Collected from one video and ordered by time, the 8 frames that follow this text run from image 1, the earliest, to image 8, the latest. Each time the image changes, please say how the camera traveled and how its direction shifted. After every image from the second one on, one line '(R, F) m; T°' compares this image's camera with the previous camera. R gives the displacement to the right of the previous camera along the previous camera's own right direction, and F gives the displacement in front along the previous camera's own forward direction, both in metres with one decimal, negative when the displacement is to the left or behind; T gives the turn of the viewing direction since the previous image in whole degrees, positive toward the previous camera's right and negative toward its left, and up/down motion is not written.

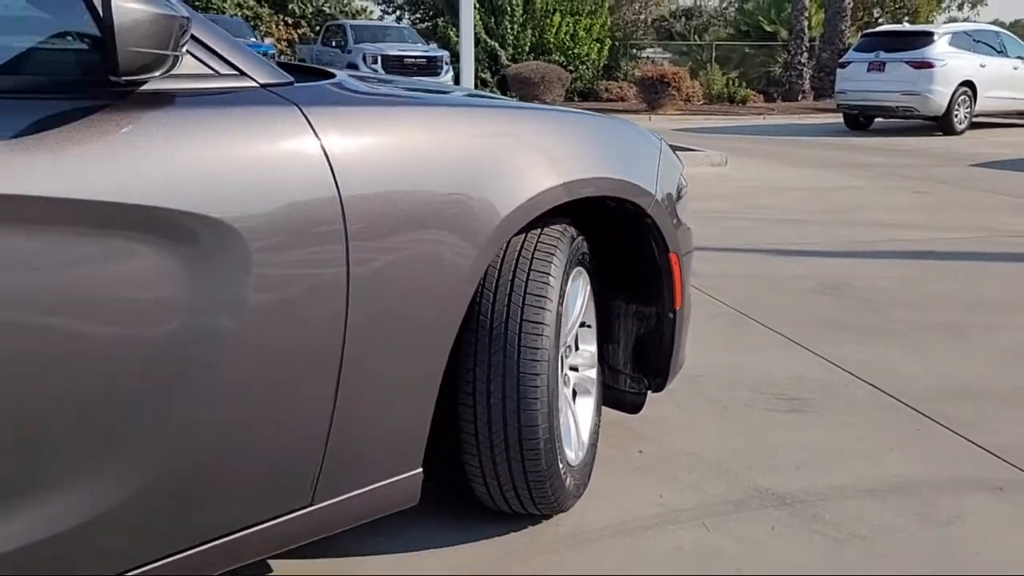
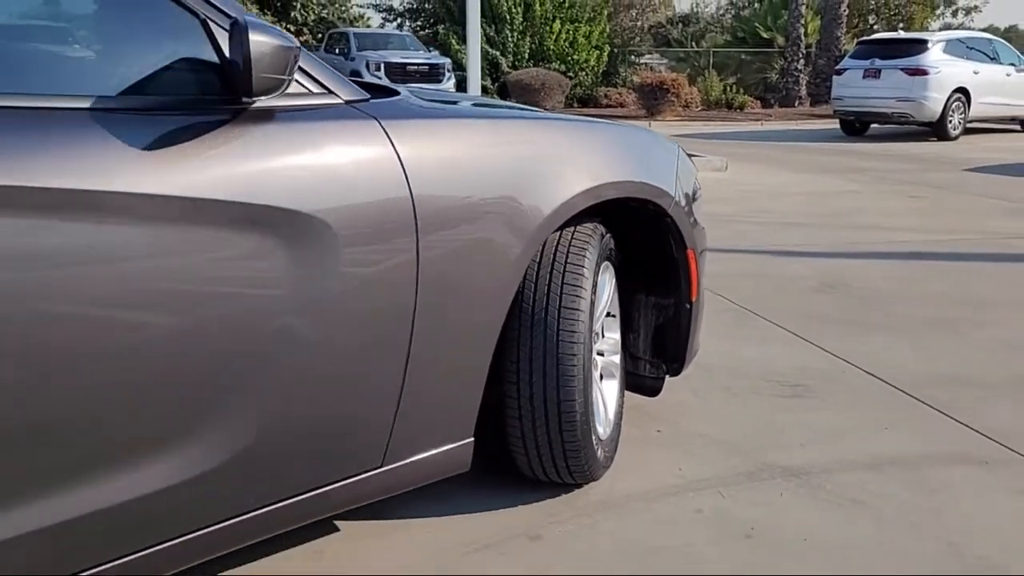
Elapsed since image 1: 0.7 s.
(-0.1, -0.3) m; 0°
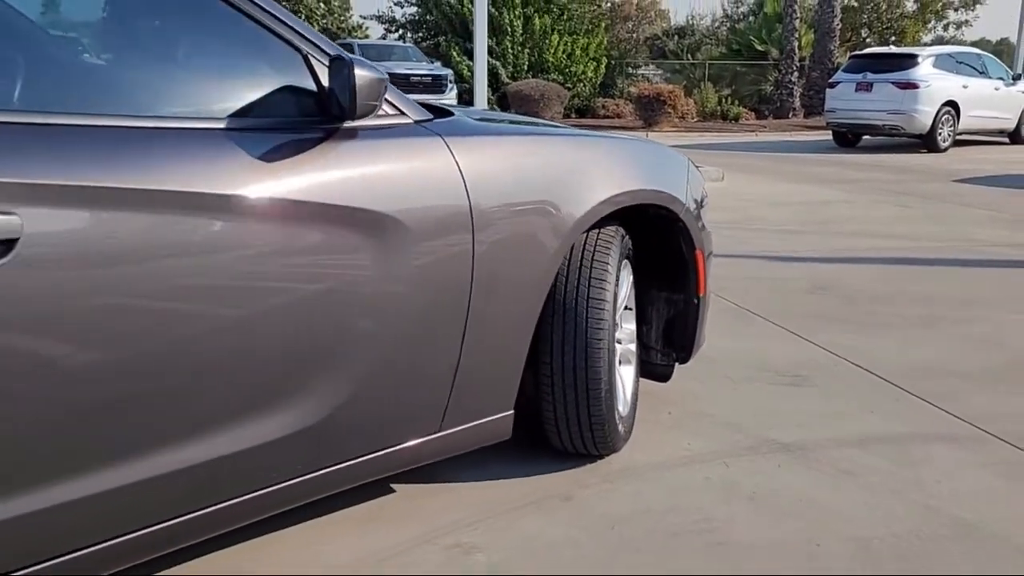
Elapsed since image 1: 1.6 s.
(-0.1, -0.4) m; 0°
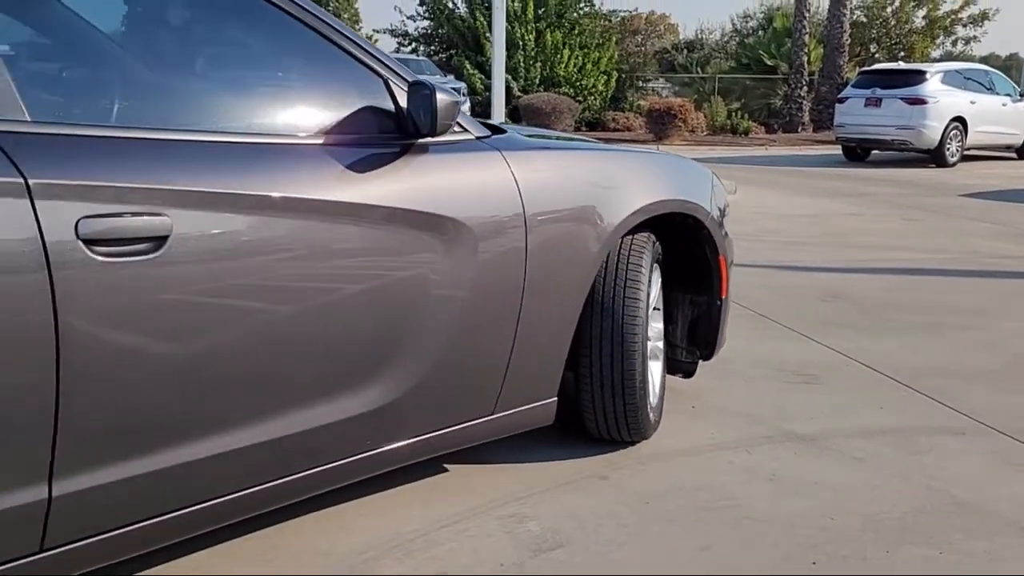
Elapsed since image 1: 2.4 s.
(-0.1, -0.3) m; 0°
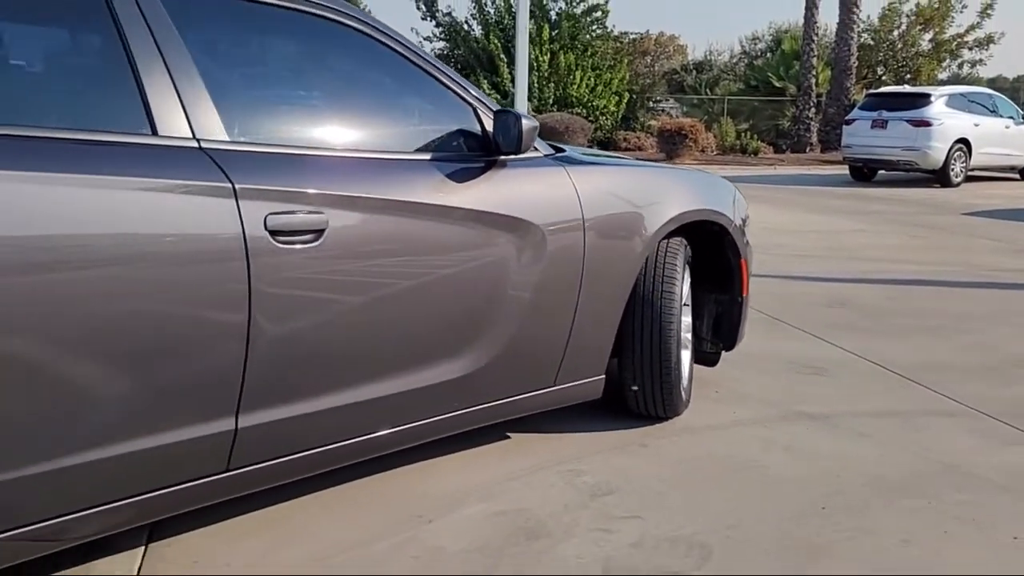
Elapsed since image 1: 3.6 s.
(-0.2, -0.6) m; 0°
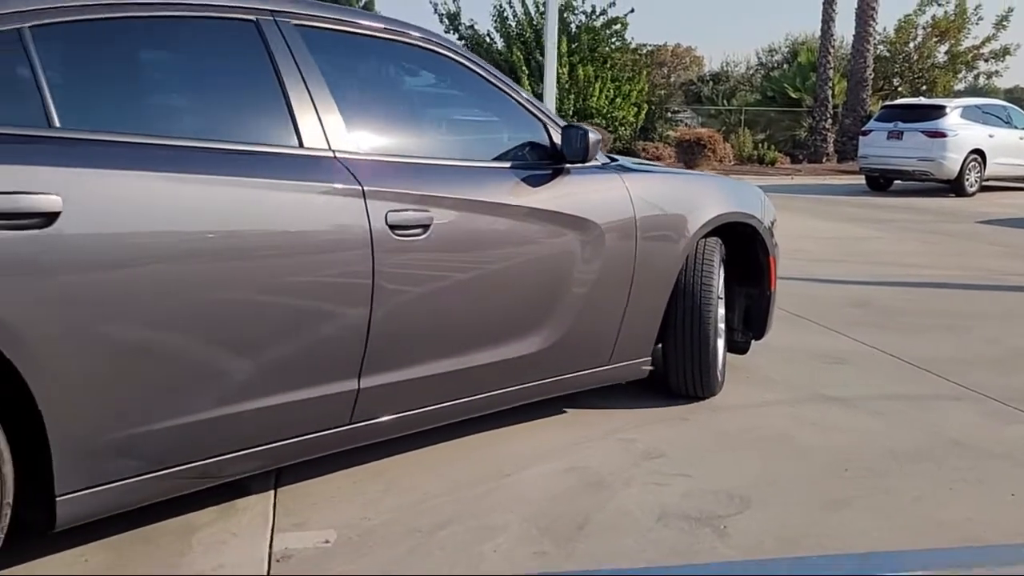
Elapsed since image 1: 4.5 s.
(-0.2, -0.5) m; -1°
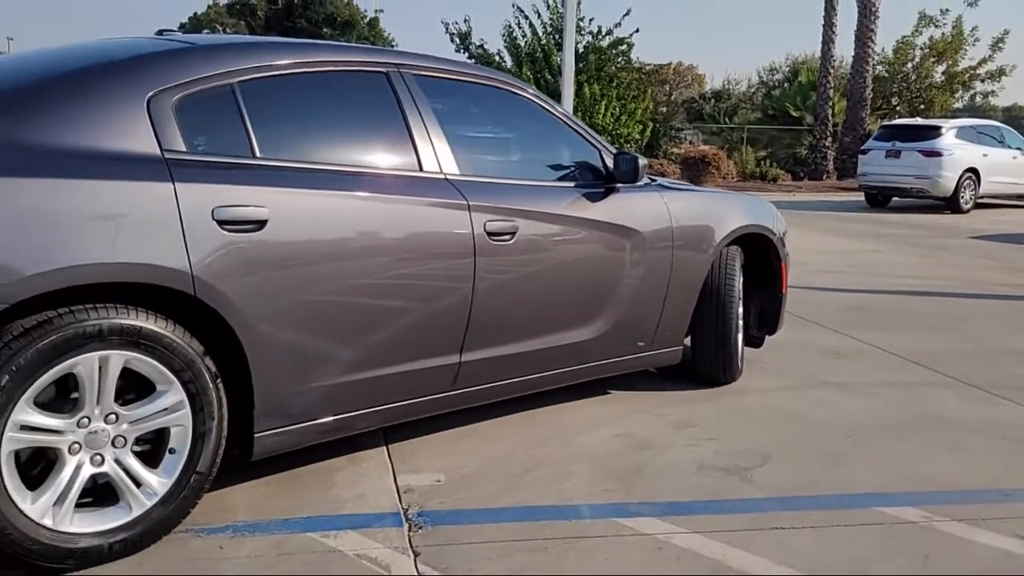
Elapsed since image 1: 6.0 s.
(-0.3, -0.8) m; 0°
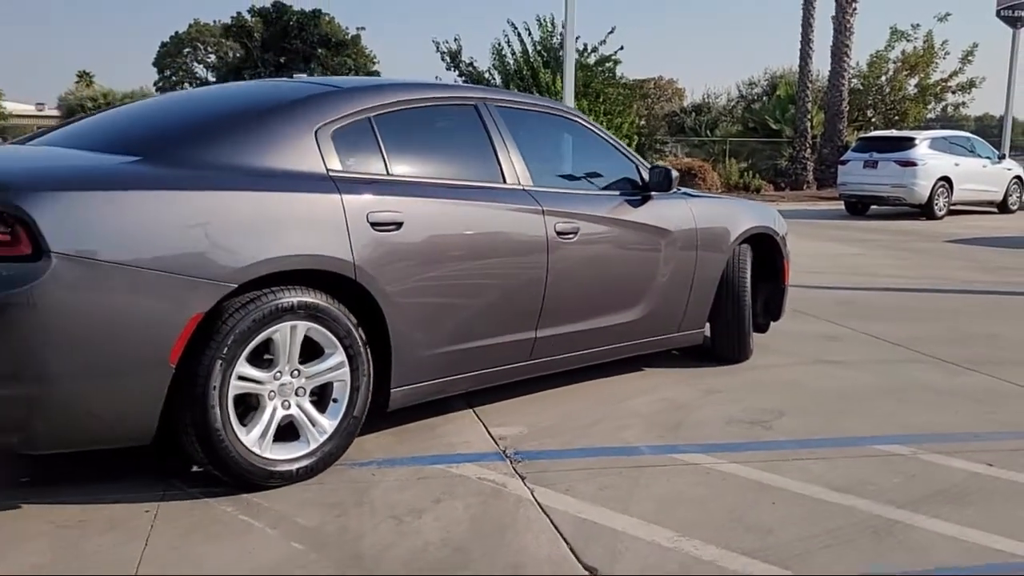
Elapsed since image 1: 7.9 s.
(-0.5, -0.9) m; +1°
